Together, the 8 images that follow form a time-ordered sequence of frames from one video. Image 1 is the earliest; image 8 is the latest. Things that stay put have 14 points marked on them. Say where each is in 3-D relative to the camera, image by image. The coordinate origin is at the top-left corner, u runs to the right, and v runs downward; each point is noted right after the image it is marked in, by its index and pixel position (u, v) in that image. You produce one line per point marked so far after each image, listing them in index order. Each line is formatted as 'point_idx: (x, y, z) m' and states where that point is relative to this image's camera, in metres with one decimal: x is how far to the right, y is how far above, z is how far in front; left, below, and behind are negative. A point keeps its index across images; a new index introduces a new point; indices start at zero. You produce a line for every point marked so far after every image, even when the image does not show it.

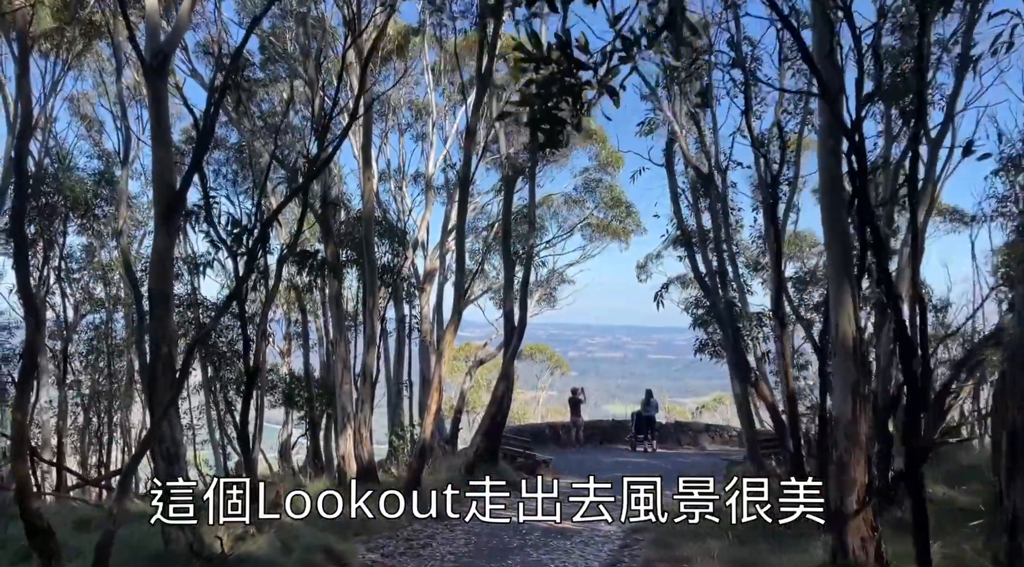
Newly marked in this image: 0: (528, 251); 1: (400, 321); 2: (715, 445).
0: (+0.3, +0.5, +12.1) m
1: (-1.7, -0.6, +13.2) m
2: (+4.7, -3.8, +19.8) m
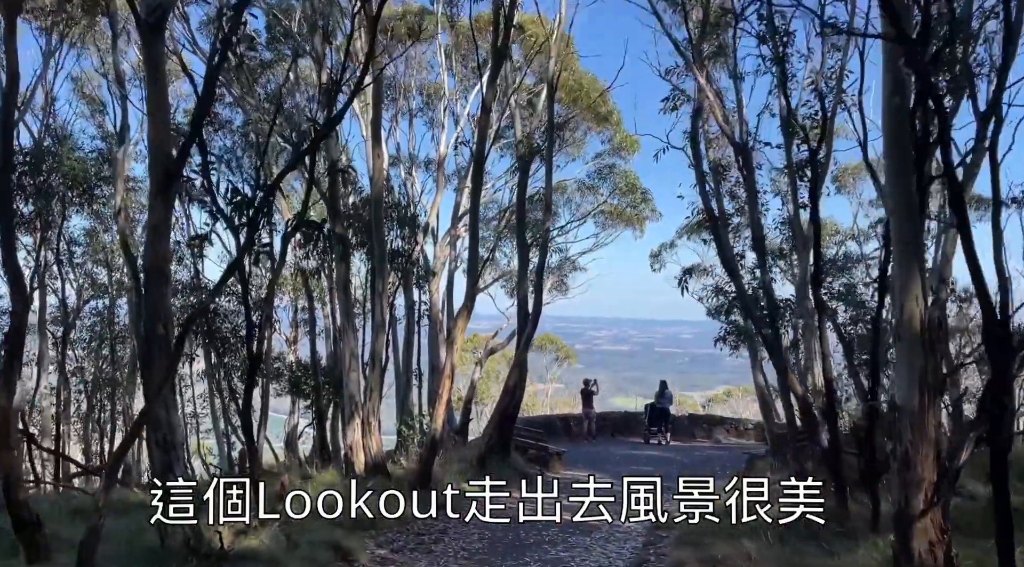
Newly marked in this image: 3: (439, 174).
0: (+0.5, +0.7, +11.7) m
1: (-1.5, -0.4, +12.7) m
2: (+4.9, -3.5, +19.3) m
3: (-1.3, +2.0, +15.6) m
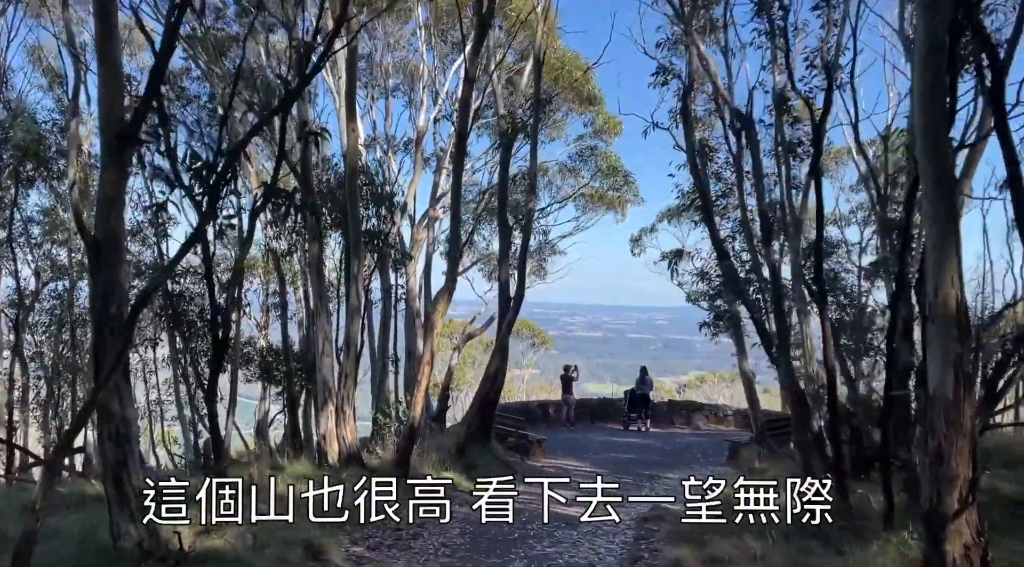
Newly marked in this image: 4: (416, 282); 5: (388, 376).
0: (+0.2, +0.9, +11.3) m
1: (-1.8, -0.1, +12.3) m
2: (+4.4, -3.2, +19.1) m
3: (-1.7, +2.3, +15.1) m
4: (-1.6, 0.0, +14.0) m
5: (-1.9, -1.4, +12.8) m
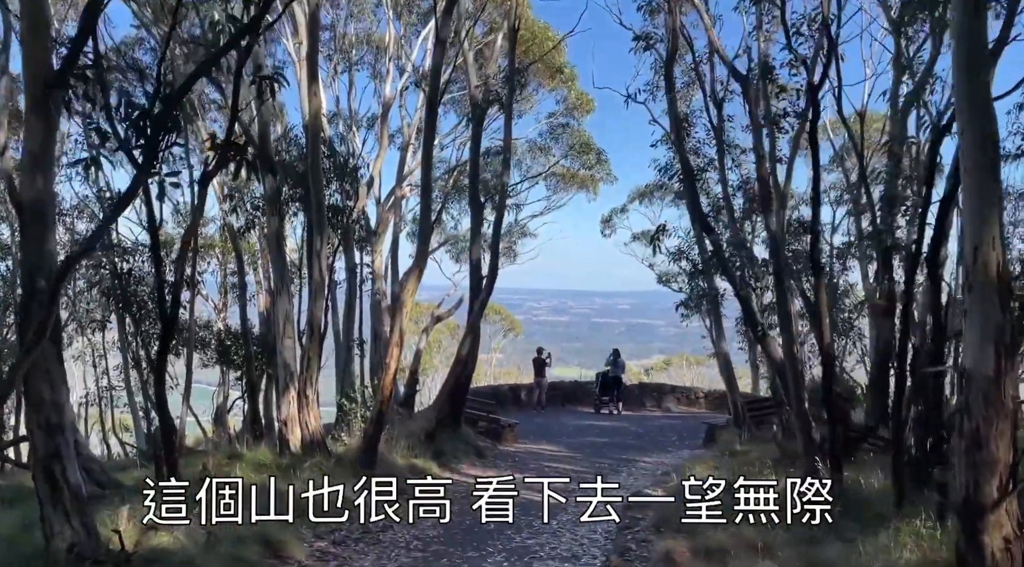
0: (-0.1, +1.2, +10.8) m
1: (-2.2, +0.2, +11.7) m
2: (+3.8, -2.7, +18.9) m
3: (-2.2, +2.7, +14.5) m
4: (-2.0, +0.3, +13.5) m
5: (-2.3, -1.1, +12.3) m
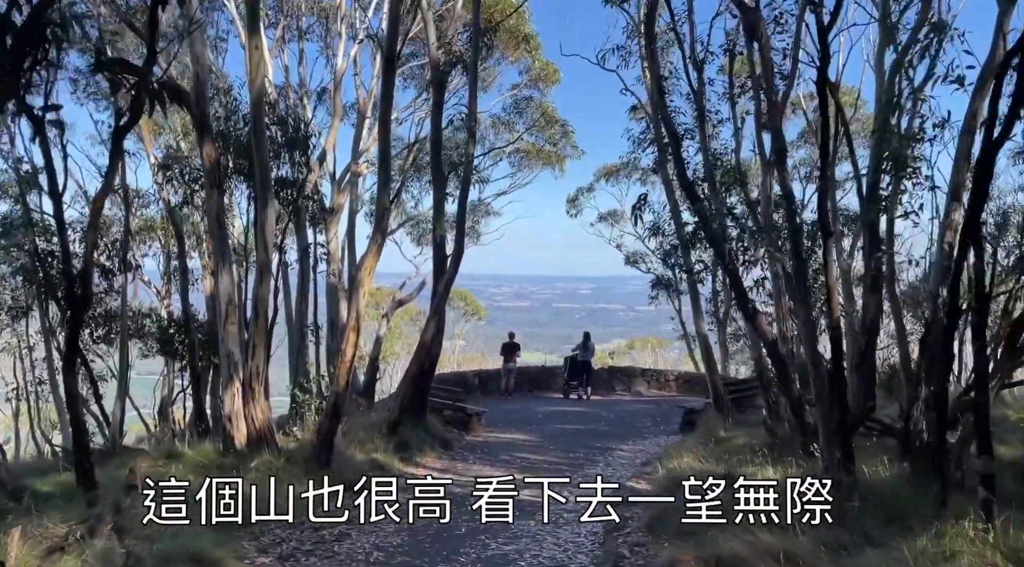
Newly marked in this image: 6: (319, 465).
0: (-0.6, +1.4, +10.0) m
1: (-2.6, +0.4, +10.9) m
2: (+3.0, -2.3, +18.3) m
3: (-2.8, +3.0, +13.6) m
4: (-2.6, +0.6, +12.6) m
5: (-2.7, -0.8, +11.4) m
6: (-1.7, -1.6, +7.5) m
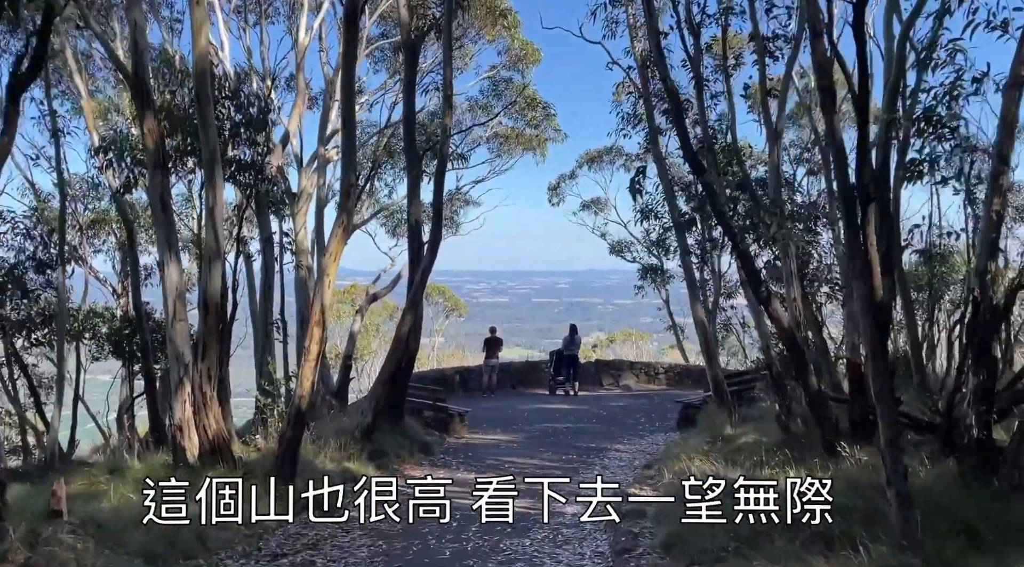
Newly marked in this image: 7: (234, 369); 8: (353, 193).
0: (-0.8, +1.5, +9.2) m
1: (-2.9, +0.5, +10.0) m
2: (+2.7, -2.1, +17.6) m
3: (-3.1, +3.0, +12.7) m
4: (-2.8, +0.7, +11.7) m
5: (-2.9, -0.8, +10.5) m
6: (-1.8, -1.5, +6.6) m
7: (-3.6, -1.1, +11.2) m
8: (-1.3, +0.7, +6.9) m
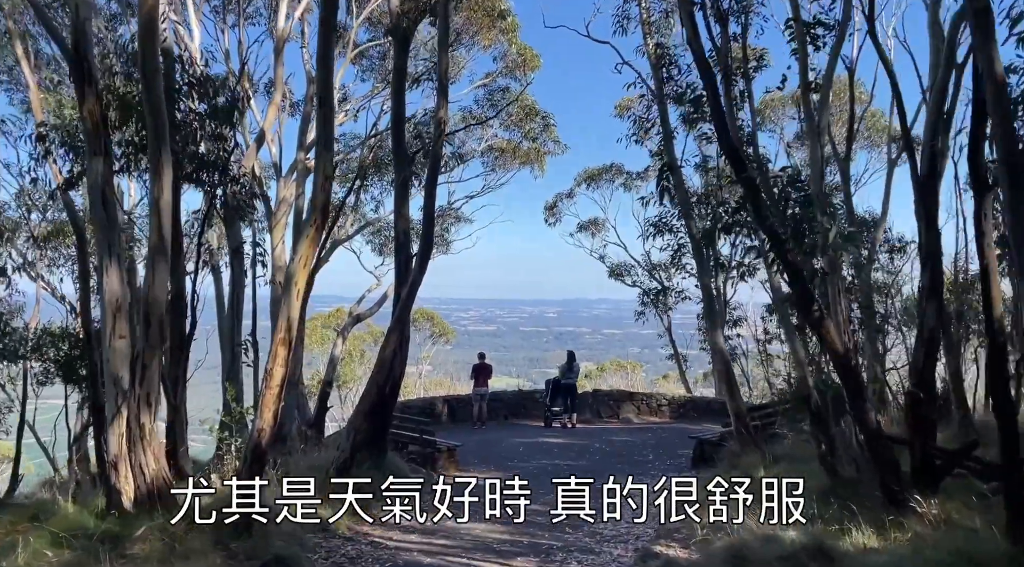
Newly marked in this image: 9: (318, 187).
0: (-0.7, +1.4, +8.1) m
1: (-2.9, +0.3, +8.8) m
2: (+2.5, -2.6, +16.4) m
3: (-3.2, +2.8, +11.6) m
4: (-2.9, +0.5, +10.6) m
5: (-3.0, -0.9, +9.4) m
6: (-1.8, -1.6, +5.5) m
7: (-3.7, -1.3, +10.0) m
8: (-1.3, +0.7, +5.8) m
9: (-1.3, +0.7, +5.7) m
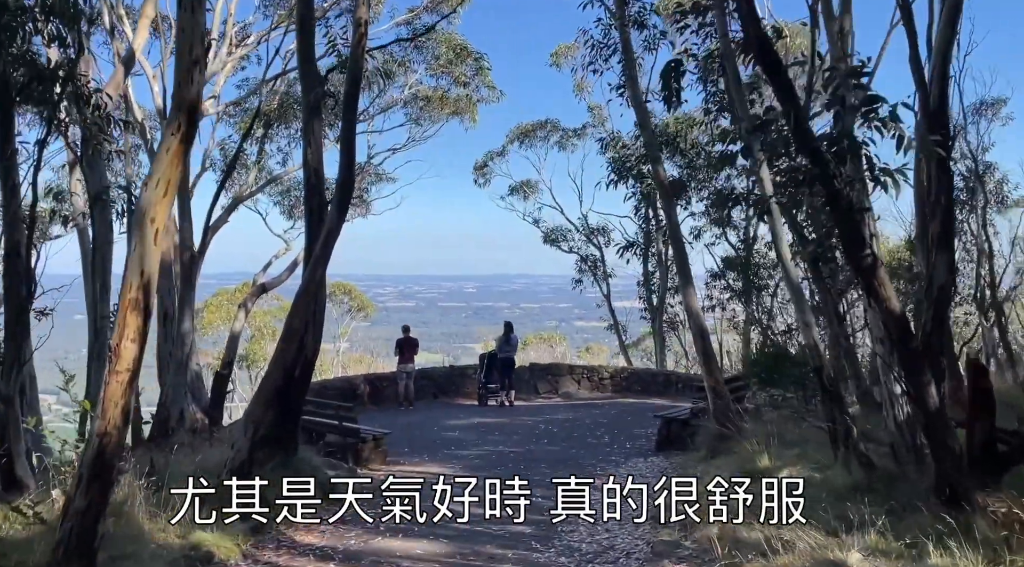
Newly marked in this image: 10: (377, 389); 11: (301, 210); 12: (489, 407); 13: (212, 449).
0: (-1.2, +1.7, +6.4) m
1: (-3.4, +0.7, +7.0) m
2: (+1.3, -1.9, +15.1) m
3: (-4.0, +3.2, +9.7) m
4: (-3.5, +0.9, +8.7) m
5: (-3.5, -0.6, +7.5) m
6: (-2.0, -1.3, +3.8) m
7: (-4.3, -0.9, +8.1) m
8: (-1.5, +1.0, +4.1) m
9: (-1.5, +0.9, +4.0) m
10: (-2.1, -1.7, +13.4) m
11: (-3.4, +1.2, +13.6) m
12: (-0.4, -2.0, +13.4) m
13: (-2.4, -1.3, +6.8) m
